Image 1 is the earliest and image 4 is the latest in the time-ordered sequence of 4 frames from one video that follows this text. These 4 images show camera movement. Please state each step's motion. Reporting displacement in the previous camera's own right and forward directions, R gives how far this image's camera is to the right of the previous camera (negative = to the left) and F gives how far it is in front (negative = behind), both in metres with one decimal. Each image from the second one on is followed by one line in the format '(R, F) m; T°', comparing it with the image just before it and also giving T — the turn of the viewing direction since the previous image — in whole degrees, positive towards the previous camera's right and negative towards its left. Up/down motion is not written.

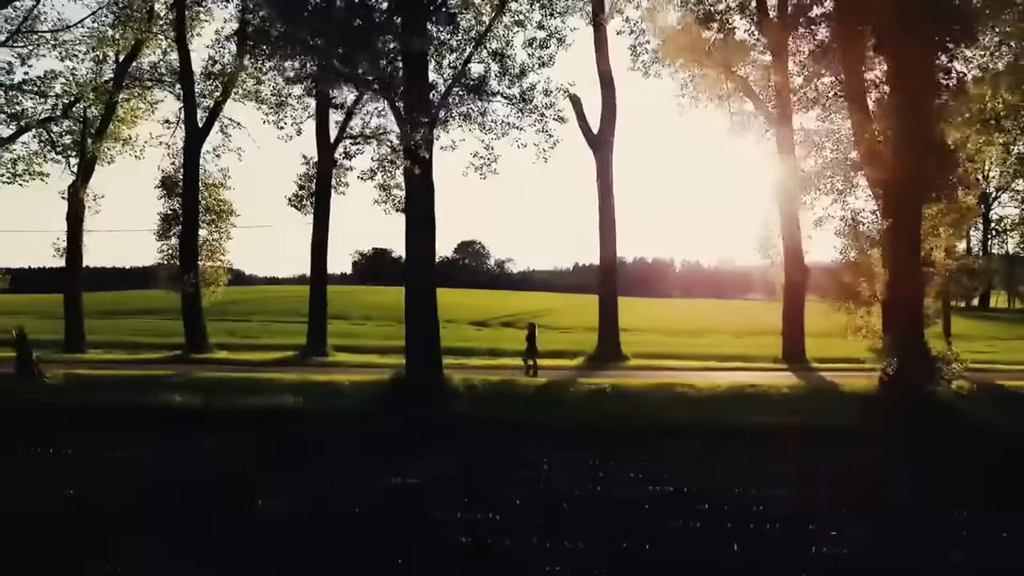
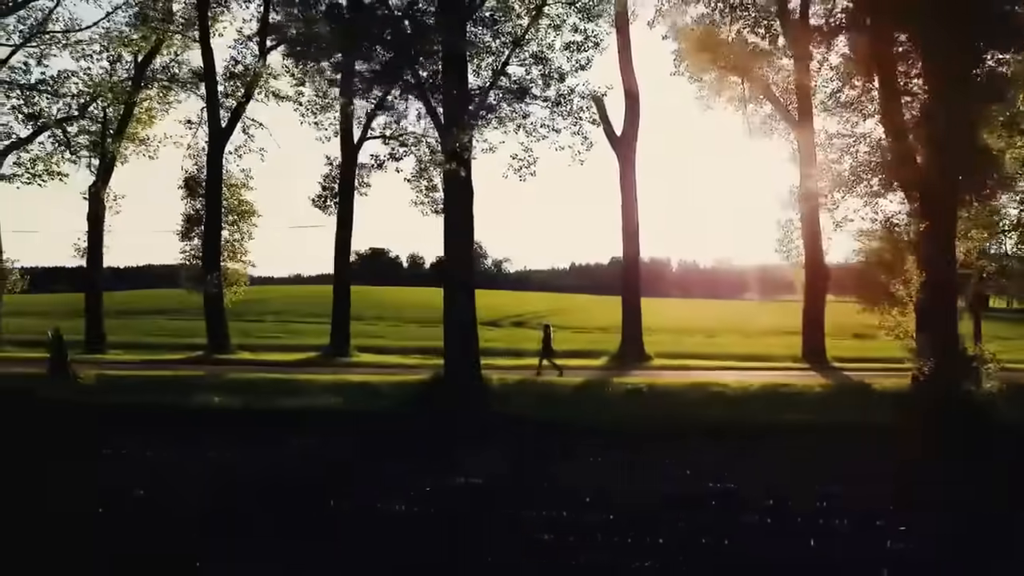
(-1.0, -0.2) m; +2°
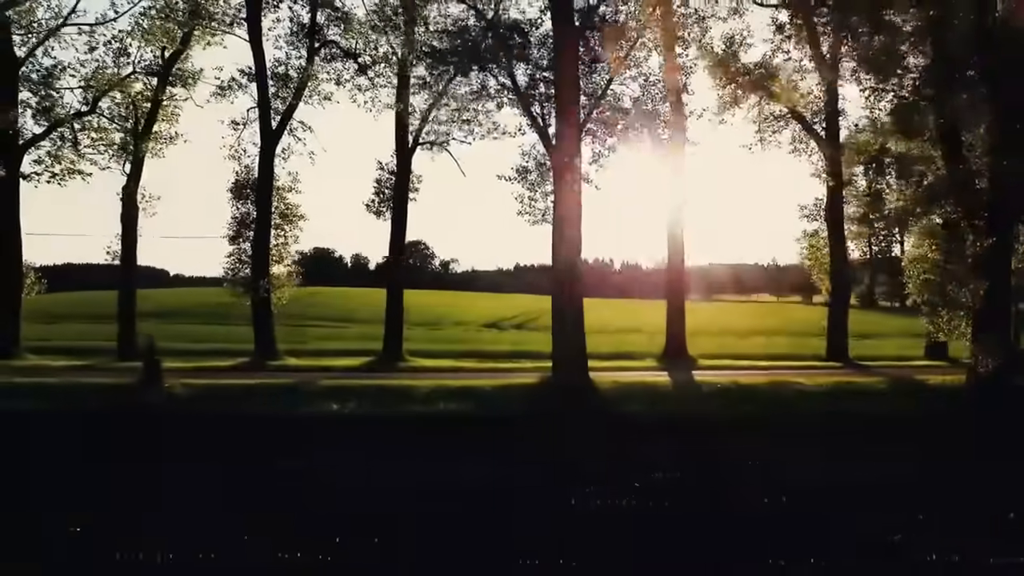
(-4.5, -0.4) m; +9°
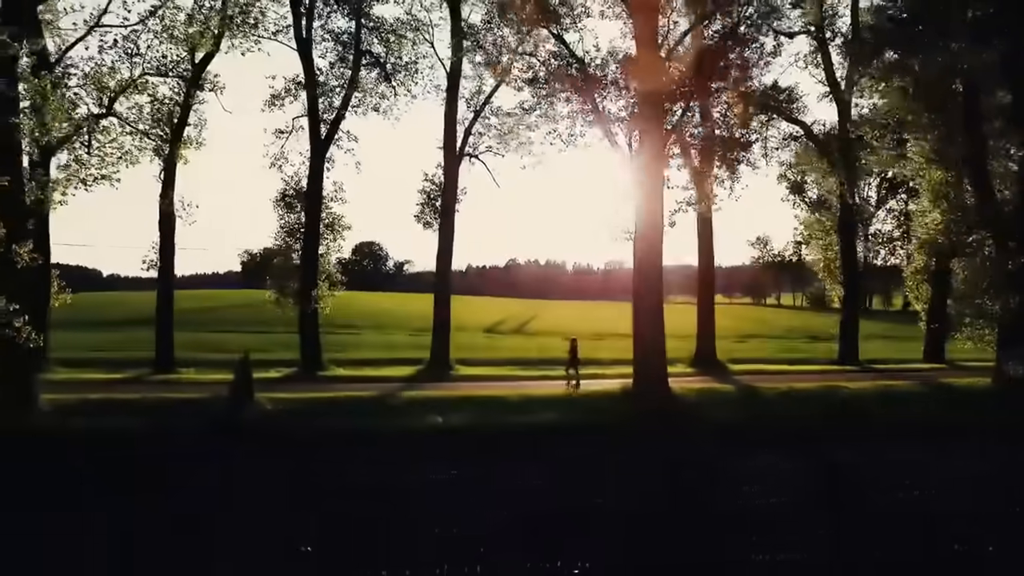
(-3.9, -0.3) m; +8°
